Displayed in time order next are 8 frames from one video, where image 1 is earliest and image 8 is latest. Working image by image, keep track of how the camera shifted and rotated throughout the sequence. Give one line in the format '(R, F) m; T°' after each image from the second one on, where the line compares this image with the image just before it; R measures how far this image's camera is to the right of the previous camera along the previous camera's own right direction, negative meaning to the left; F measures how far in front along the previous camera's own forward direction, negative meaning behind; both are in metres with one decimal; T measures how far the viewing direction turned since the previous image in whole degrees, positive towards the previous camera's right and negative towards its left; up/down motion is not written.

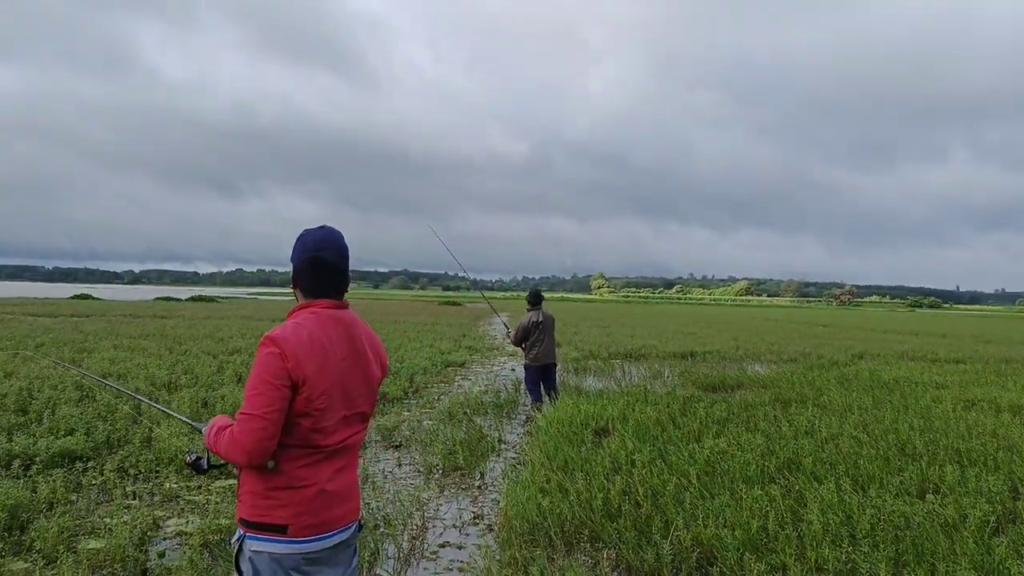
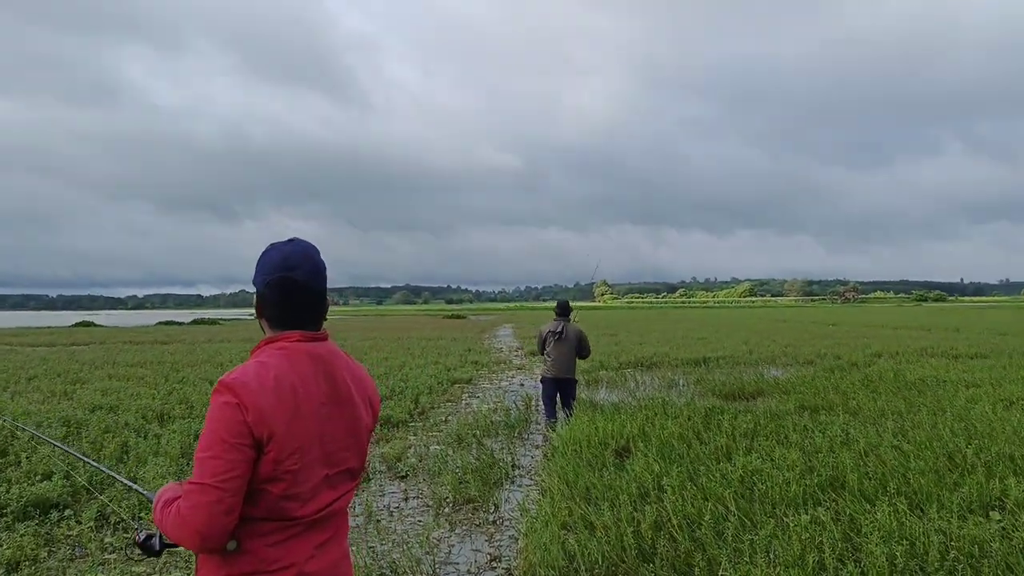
(+0.1, +0.6) m; -6°
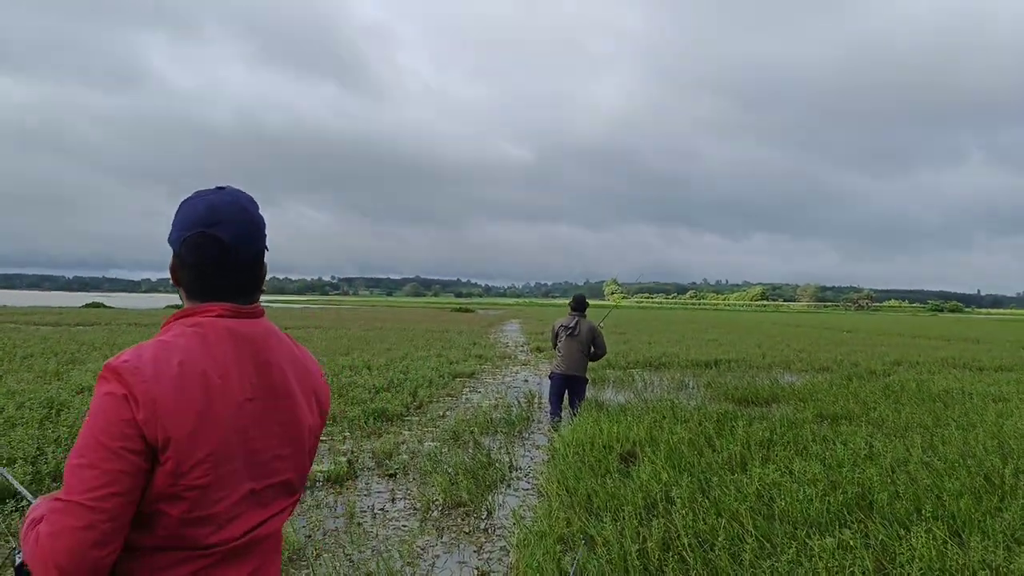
(+0.1, +0.5) m; -1°
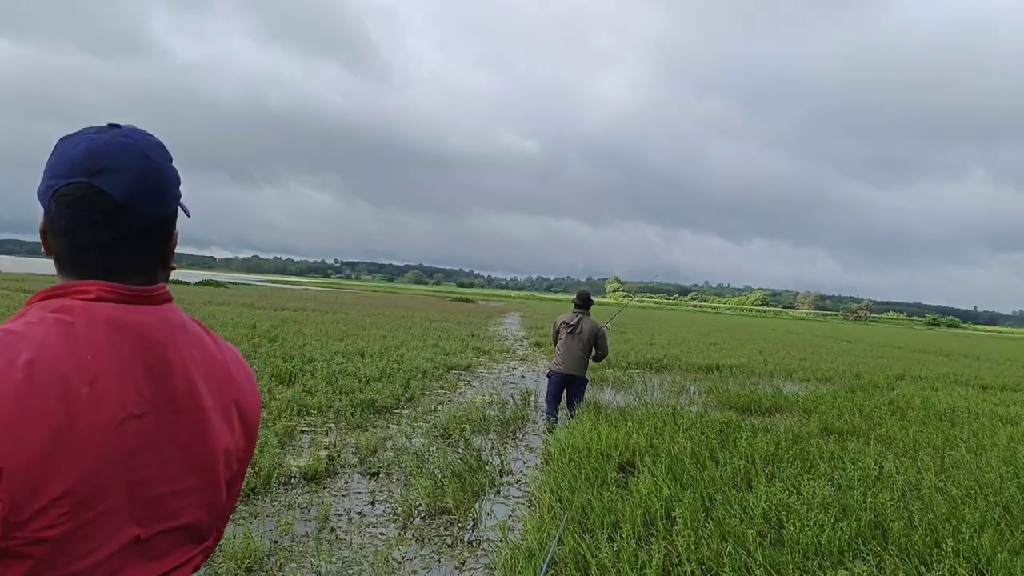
(0.0, +0.4) m; 0°
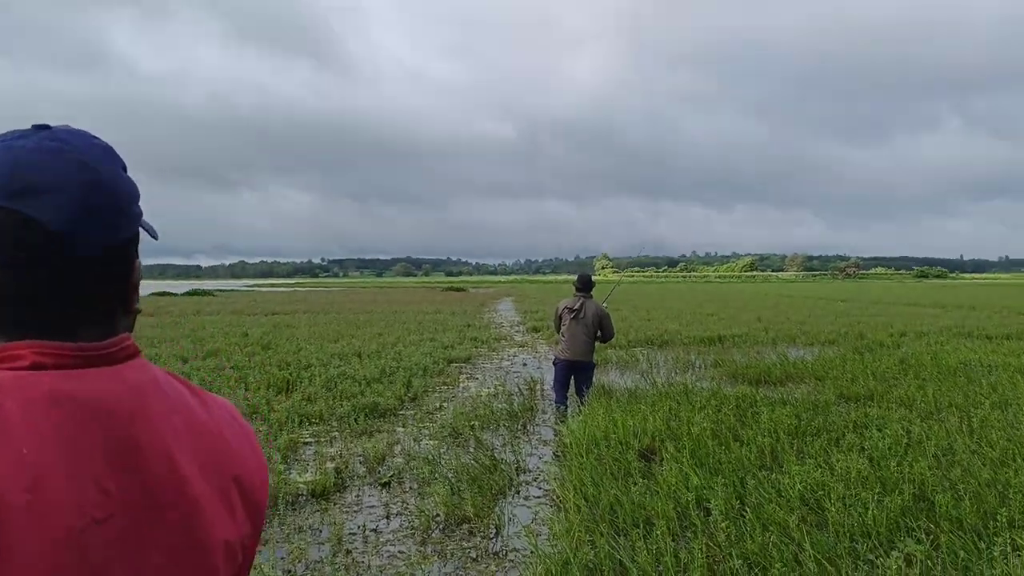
(-0.1, +0.3) m; +1°
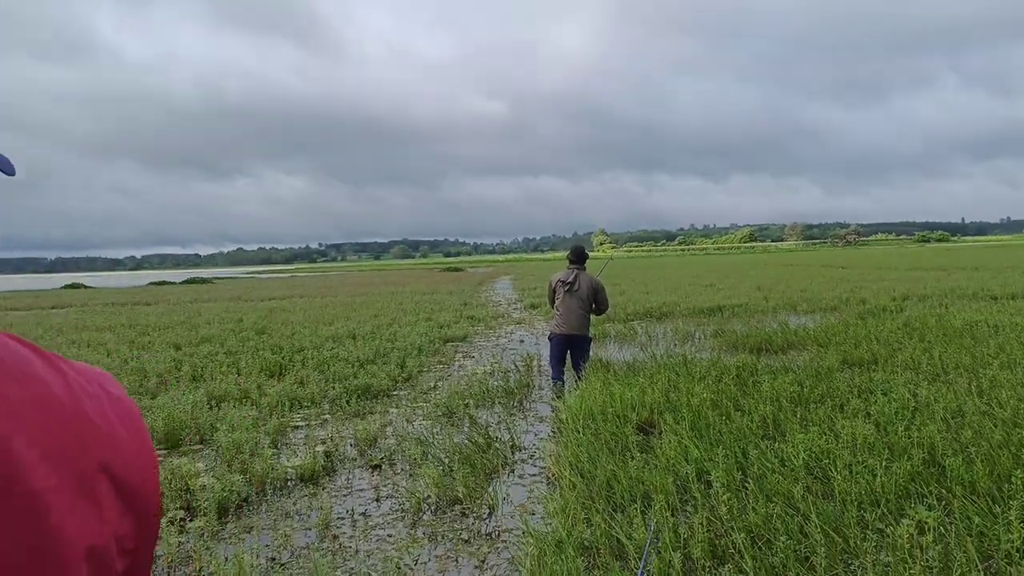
(+0.1, +0.2) m; 0°
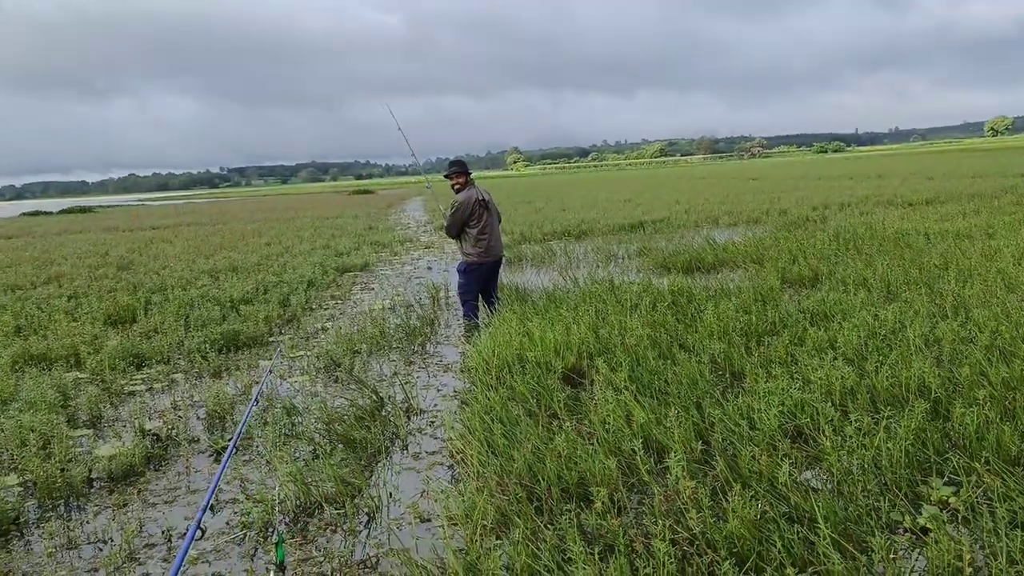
(+0.2, +1.4) m; +7°
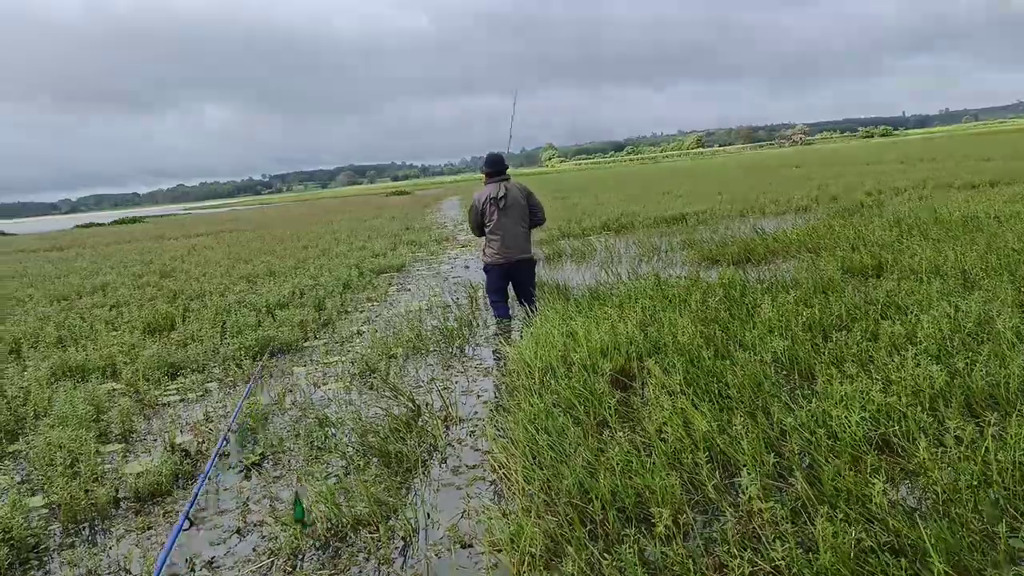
(0.0, +0.3) m; -3°
